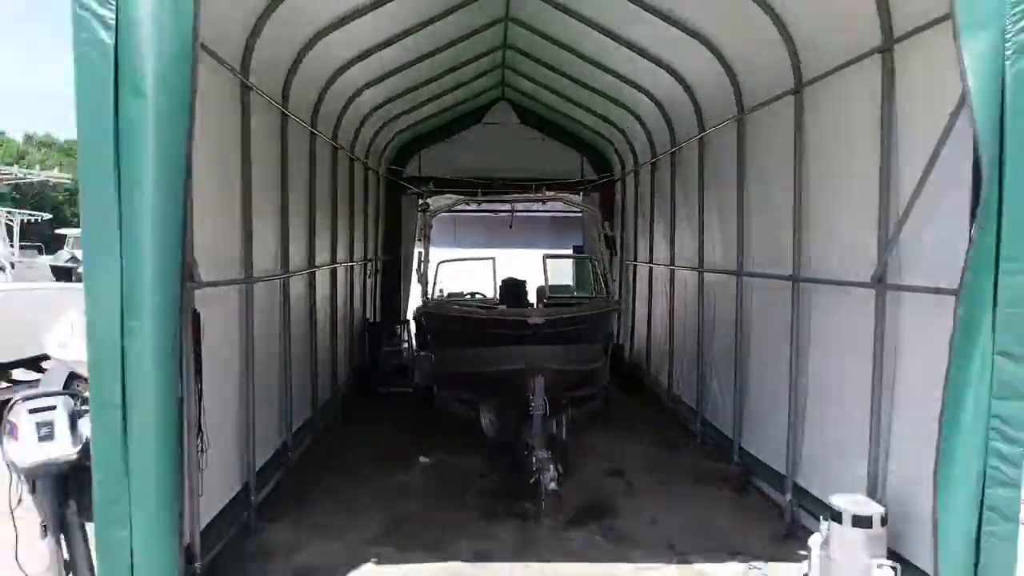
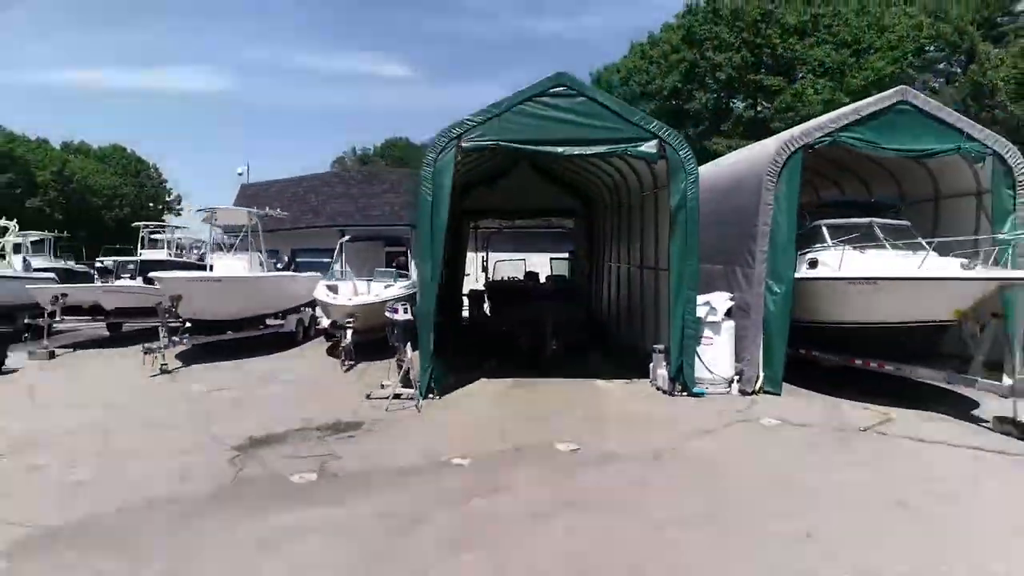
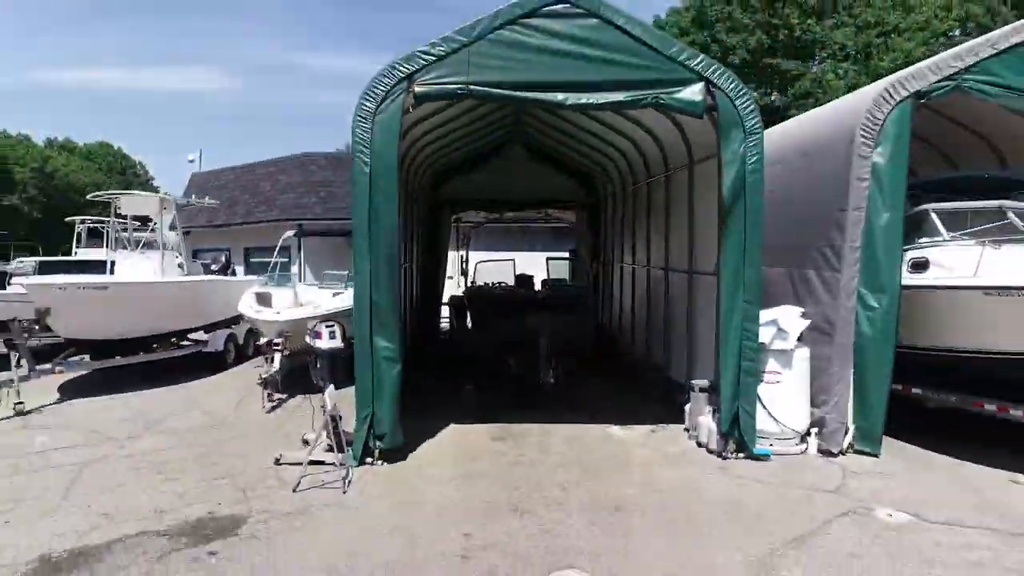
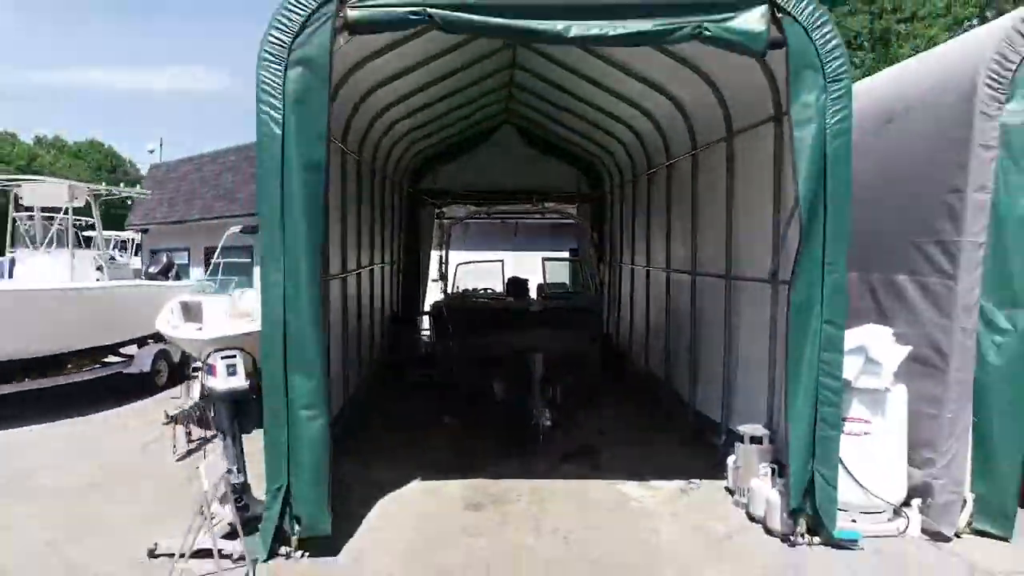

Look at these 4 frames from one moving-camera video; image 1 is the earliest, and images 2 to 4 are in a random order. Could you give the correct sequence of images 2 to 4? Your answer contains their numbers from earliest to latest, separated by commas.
4, 3, 2
